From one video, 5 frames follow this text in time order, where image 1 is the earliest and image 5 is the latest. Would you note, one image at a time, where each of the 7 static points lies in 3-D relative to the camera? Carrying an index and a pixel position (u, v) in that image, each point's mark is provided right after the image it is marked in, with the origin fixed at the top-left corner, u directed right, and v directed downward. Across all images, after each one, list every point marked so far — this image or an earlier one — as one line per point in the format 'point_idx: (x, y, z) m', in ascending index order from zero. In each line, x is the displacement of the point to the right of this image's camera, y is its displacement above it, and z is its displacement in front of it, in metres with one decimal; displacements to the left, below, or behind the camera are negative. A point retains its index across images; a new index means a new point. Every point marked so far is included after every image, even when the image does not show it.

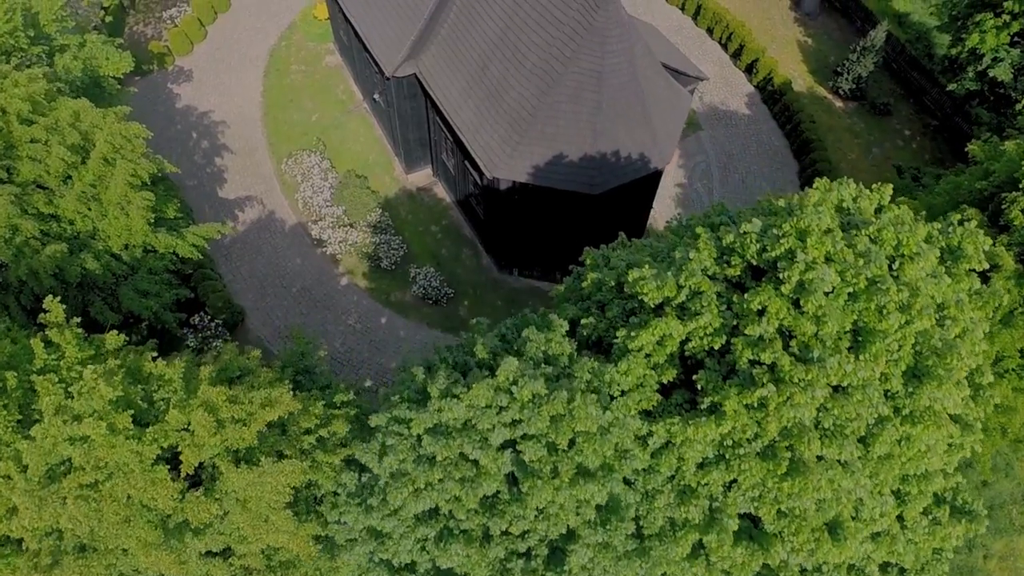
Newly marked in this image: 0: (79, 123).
0: (-26.0, +9.9, +19.8) m
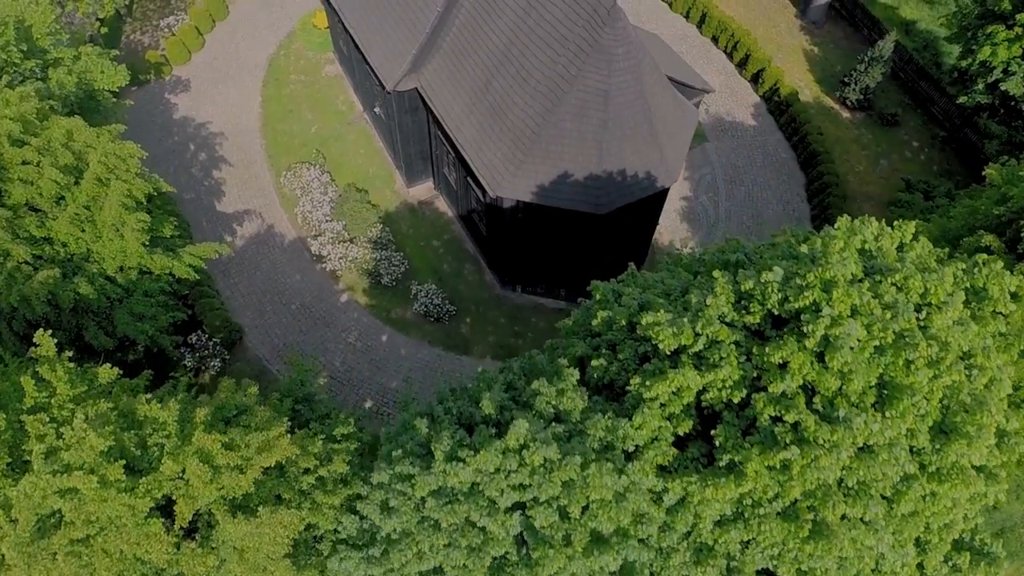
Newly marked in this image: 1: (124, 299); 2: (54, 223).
0: (-25.8, +8.5, +19.3) m
1: (-23.4, -0.7, +19.9) m
2: (-25.7, +3.6, +18.5) m
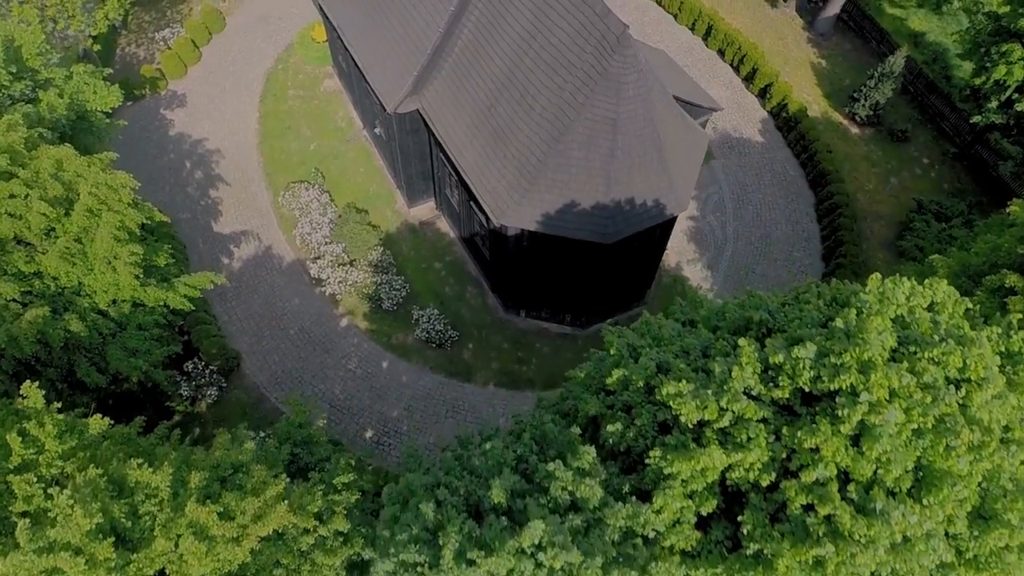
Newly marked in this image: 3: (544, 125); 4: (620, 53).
0: (-25.5, +6.6, +18.7) m
1: (-23.1, -2.7, +19.3) m
2: (-25.4, +1.6, +17.8) m
3: (+1.9, +9.7, +19.6) m
4: (+5.8, +12.7, +17.7) m
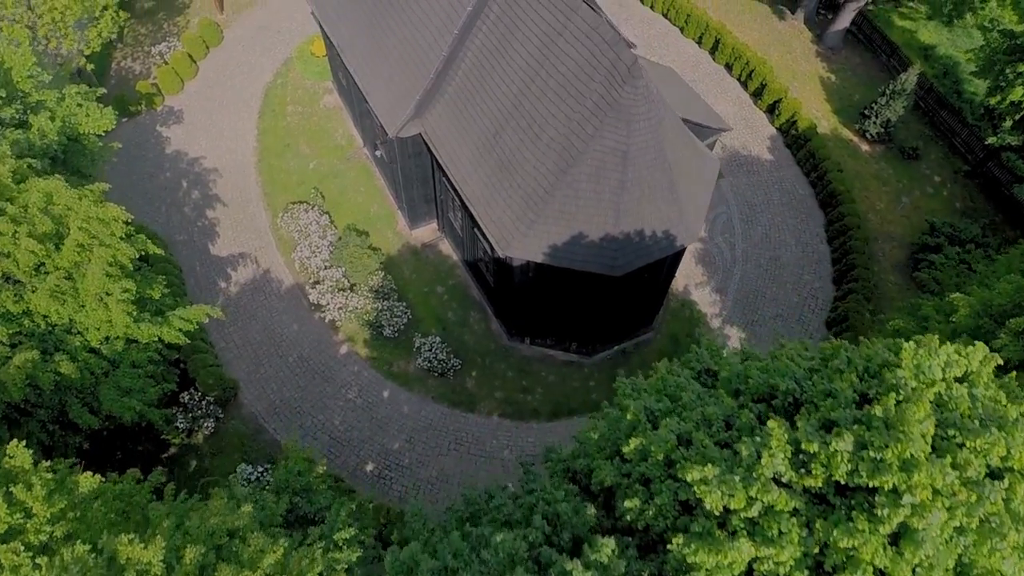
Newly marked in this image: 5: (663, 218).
0: (-25.1, +4.5, +18.0) m
1: (-22.8, -4.7, +18.7) m
2: (-25.0, -0.4, +17.2) m
3: (+2.3, +7.6, +18.9) m
4: (+6.2, +10.6, +17.1) m
5: (+8.9, +4.1, +19.5) m
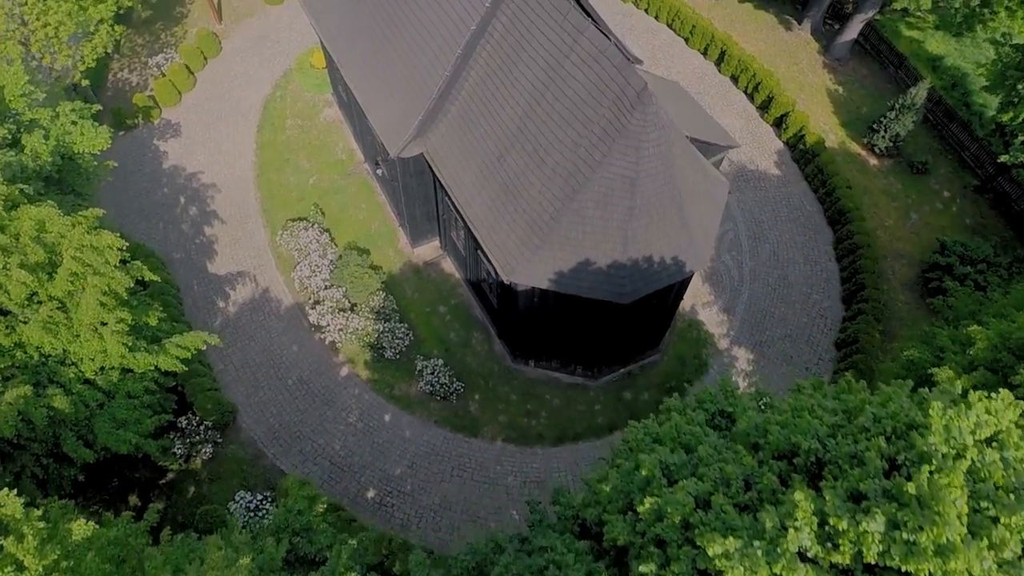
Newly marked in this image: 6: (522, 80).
0: (-24.8, +2.9, +17.5) m
1: (-22.5, -6.3, +18.2) m
2: (-24.7, -2.0, +16.7) m
3: (+2.5, +6.0, +18.5) m
4: (+6.5, +9.0, +16.6) m
5: (+9.2, +2.5, +19.0) m
6: (+0.6, +12.2, +19.4) m
